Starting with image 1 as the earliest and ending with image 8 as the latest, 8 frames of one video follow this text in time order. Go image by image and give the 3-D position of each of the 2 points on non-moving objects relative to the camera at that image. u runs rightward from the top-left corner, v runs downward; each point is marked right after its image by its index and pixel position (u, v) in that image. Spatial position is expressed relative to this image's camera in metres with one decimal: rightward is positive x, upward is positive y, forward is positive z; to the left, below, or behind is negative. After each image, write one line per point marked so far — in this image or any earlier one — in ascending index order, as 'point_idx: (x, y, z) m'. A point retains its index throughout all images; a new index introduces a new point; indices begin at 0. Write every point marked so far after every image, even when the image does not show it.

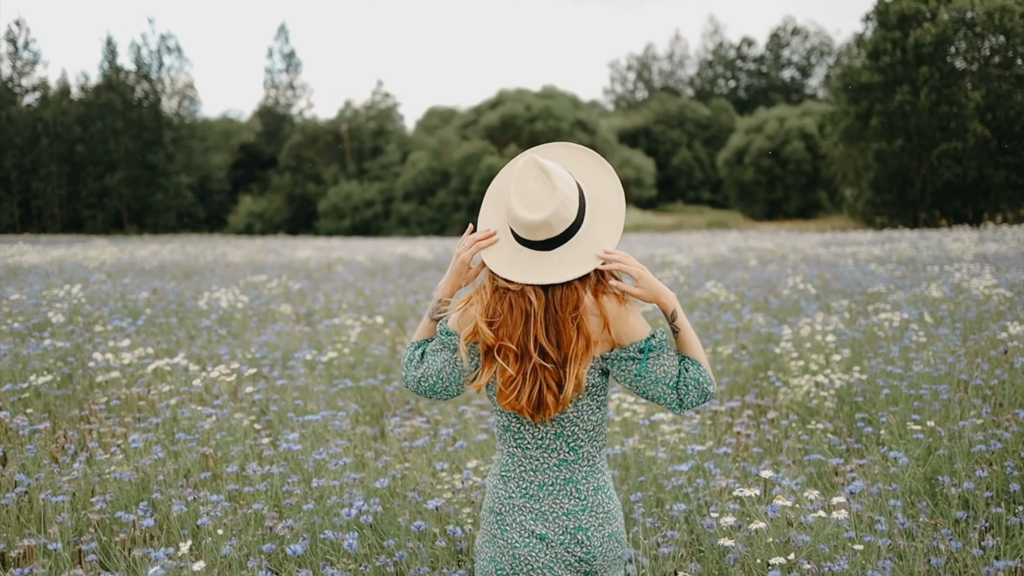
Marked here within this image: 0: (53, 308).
0: (-2.4, -0.1, +7.4) m
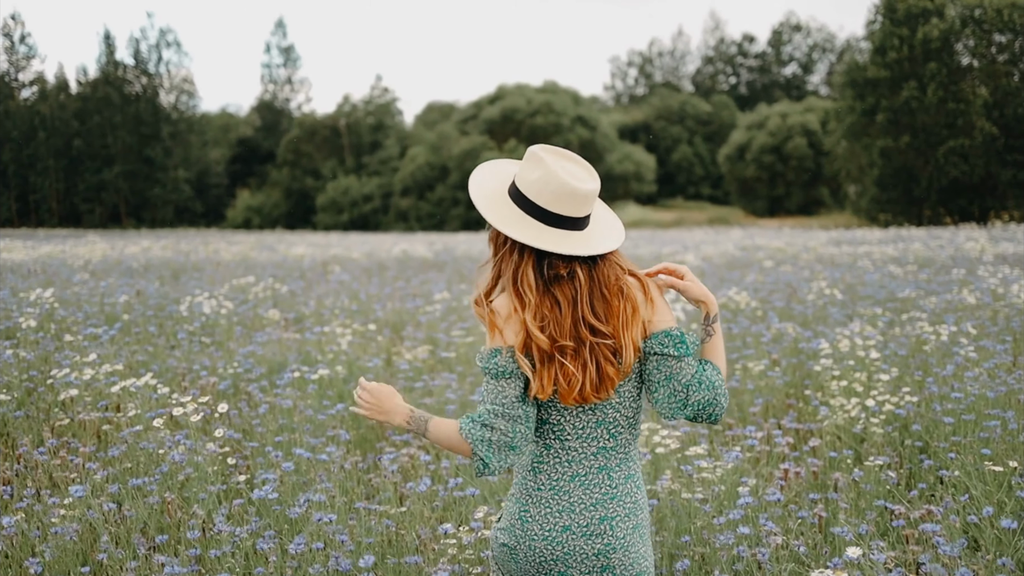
0: (-2.3, -0.1, +6.8) m
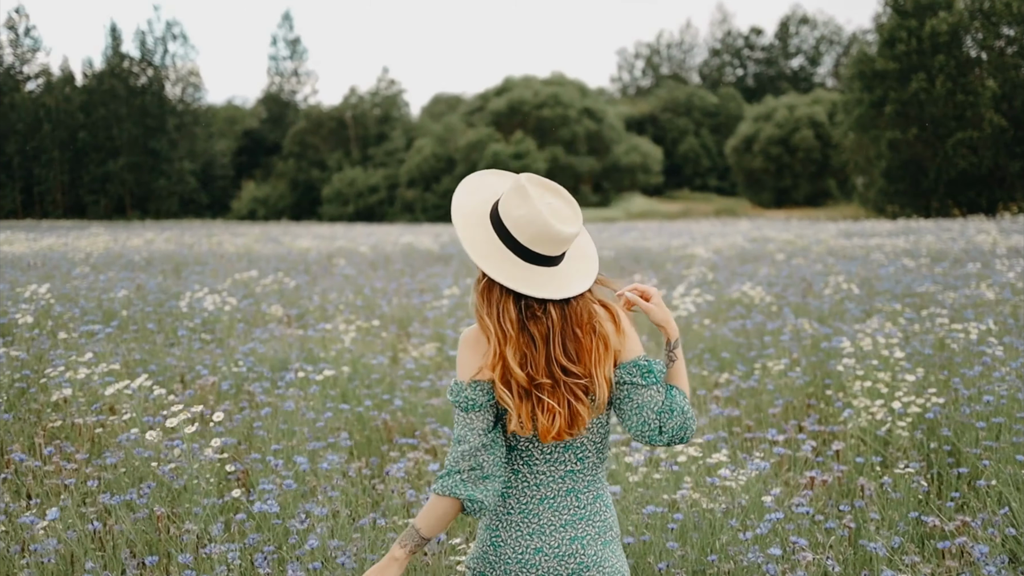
0: (-2.3, -0.1, +6.6) m
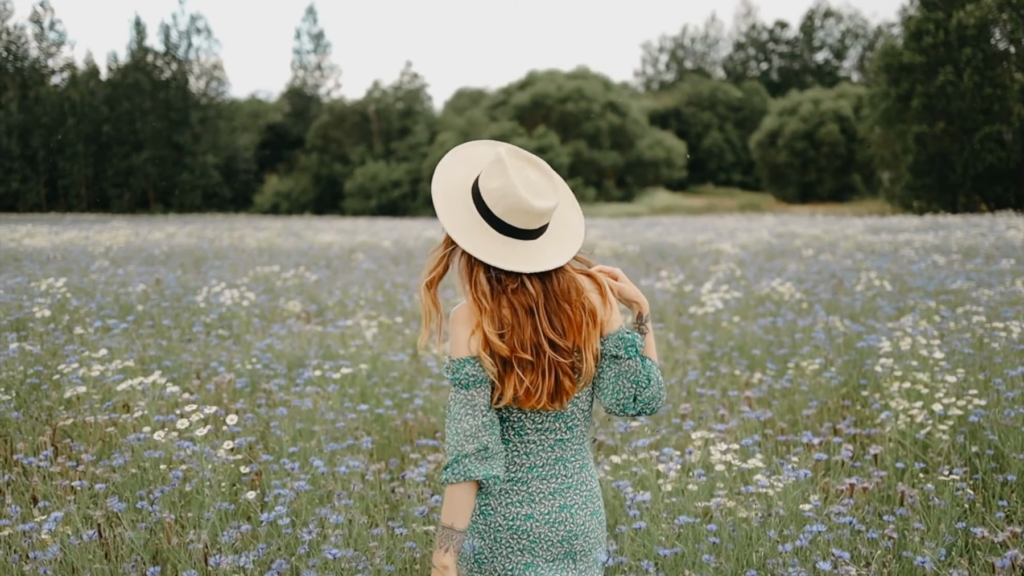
0: (-2.2, -0.1, +6.5) m
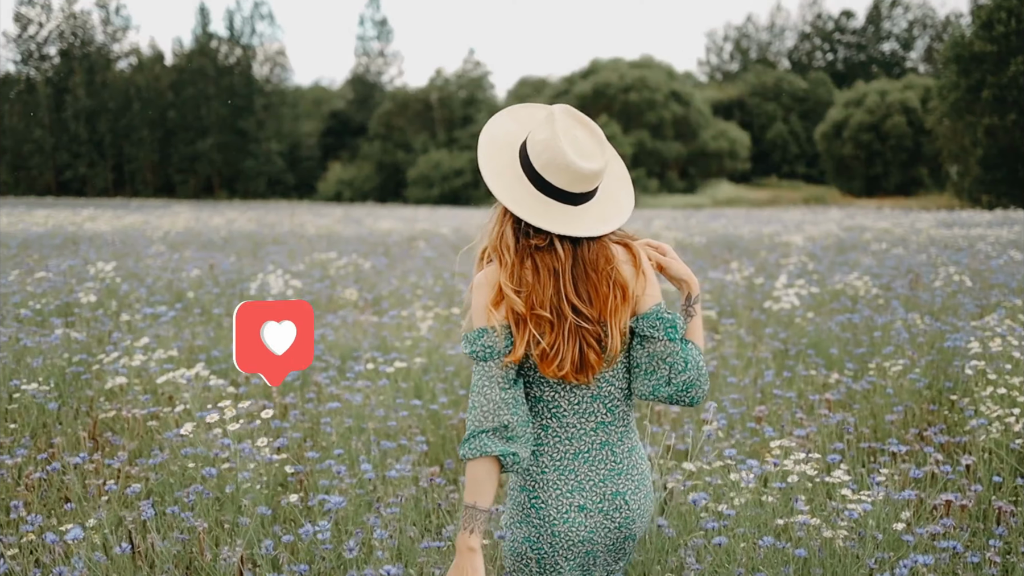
0: (-1.9, 0.0, +6.4) m
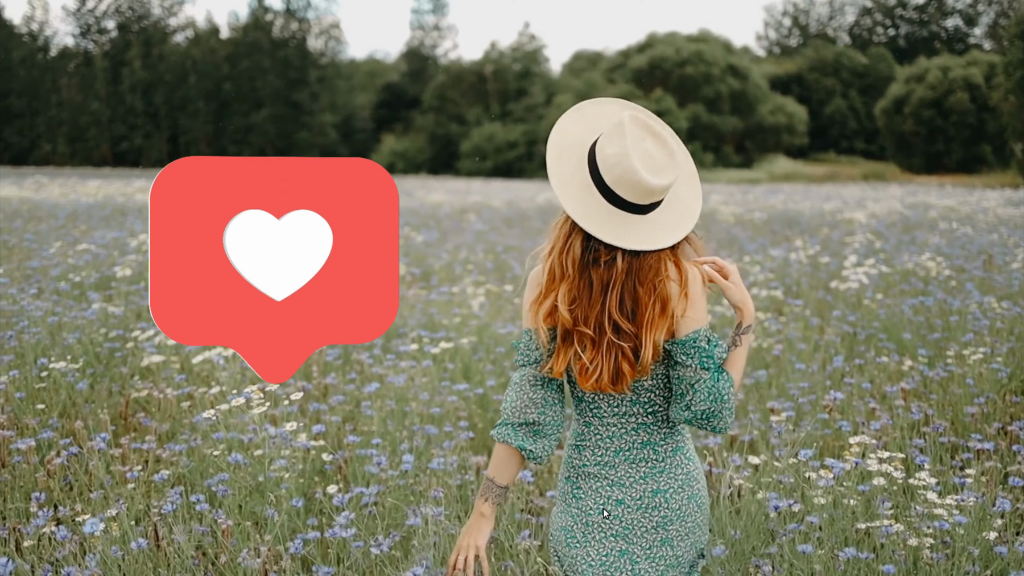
0: (-1.7, +0.1, +6.2) m
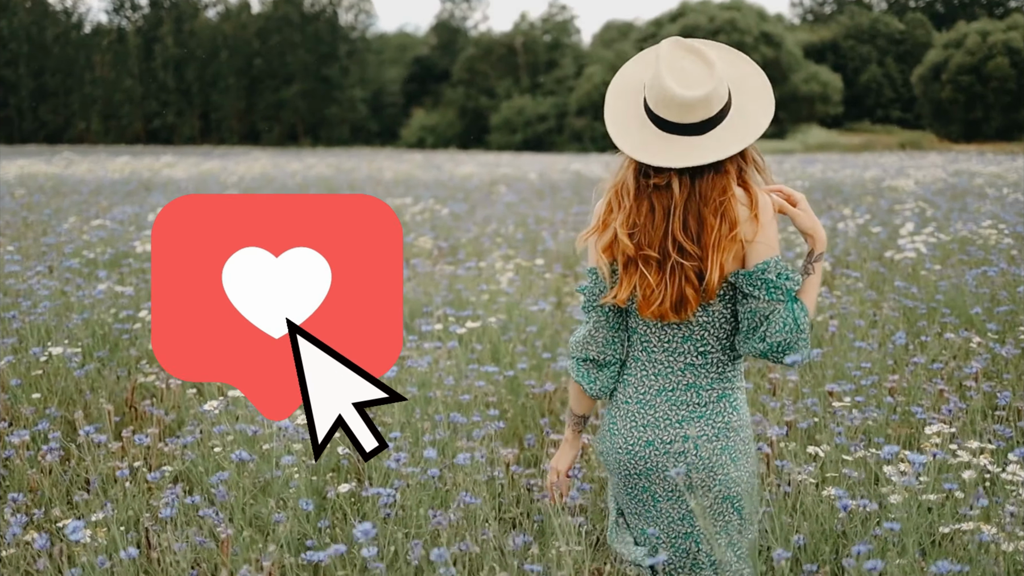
0: (-1.5, +0.2, +5.9) m
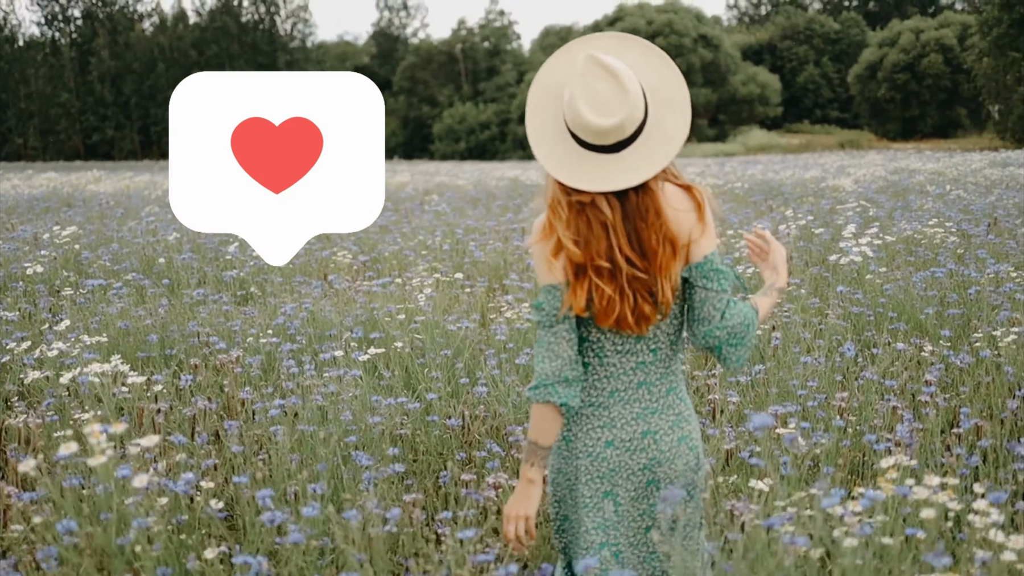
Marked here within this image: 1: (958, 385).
0: (-1.8, +0.1, +5.5) m
1: (+1.1, -0.2, +3.4) m
